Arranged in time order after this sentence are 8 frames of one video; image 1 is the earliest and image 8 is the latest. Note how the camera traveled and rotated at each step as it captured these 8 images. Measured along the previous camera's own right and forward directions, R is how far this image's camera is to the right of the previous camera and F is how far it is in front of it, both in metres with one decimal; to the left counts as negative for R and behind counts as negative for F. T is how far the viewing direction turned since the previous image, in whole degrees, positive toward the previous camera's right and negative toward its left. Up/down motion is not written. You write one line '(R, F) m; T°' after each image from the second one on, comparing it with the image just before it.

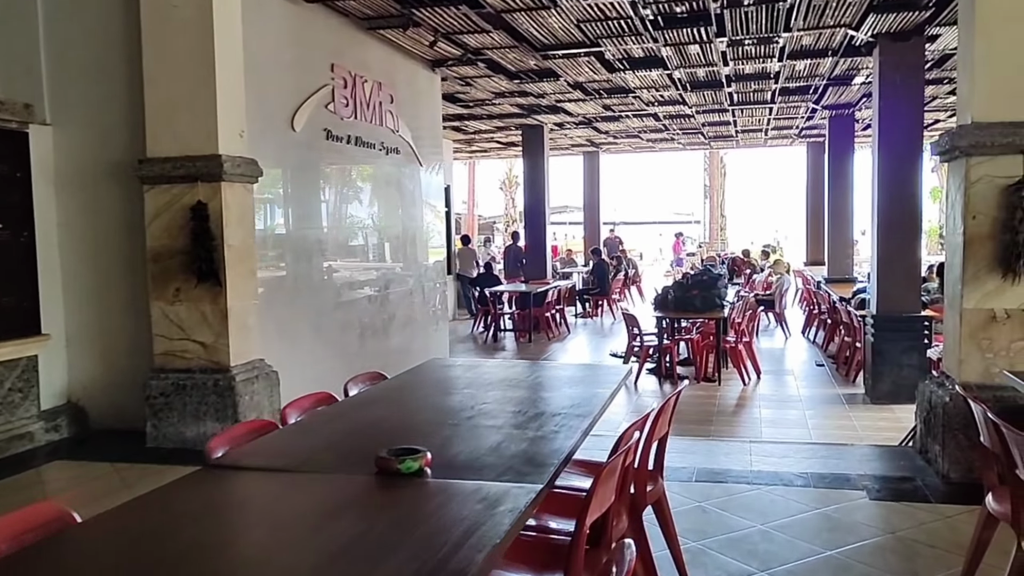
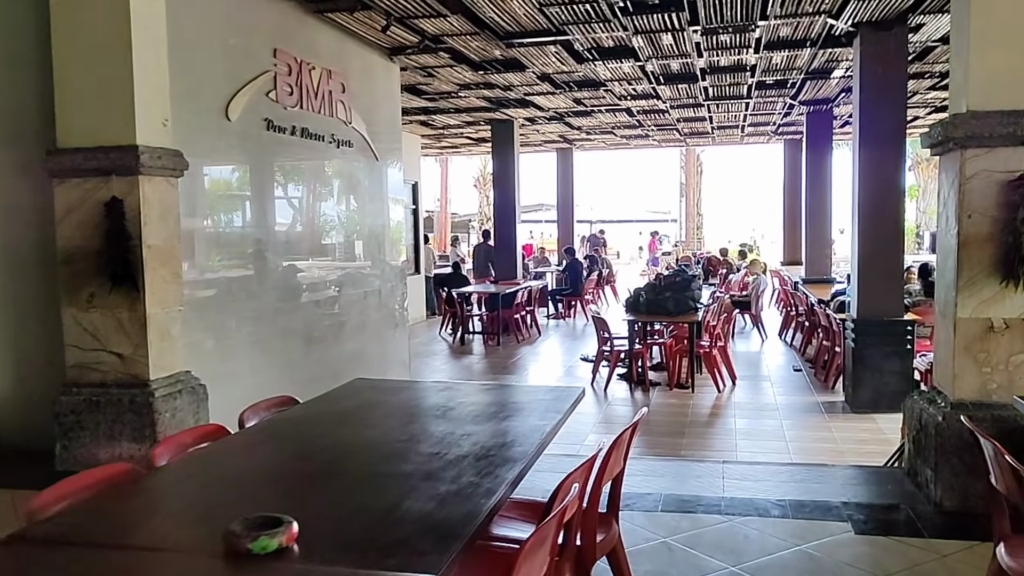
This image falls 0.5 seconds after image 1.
(+0.1, +0.4) m; +1°
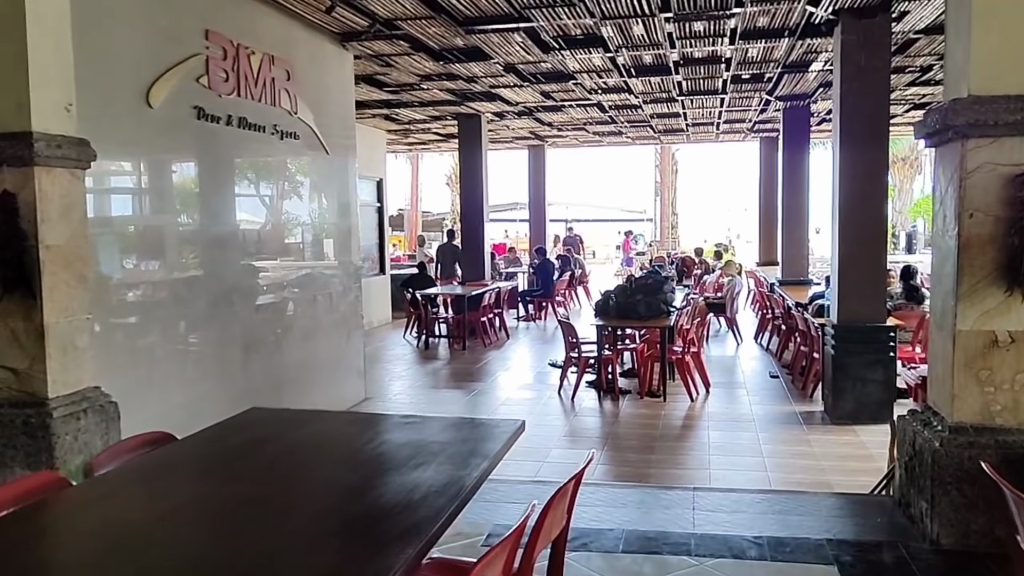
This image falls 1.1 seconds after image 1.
(+0.1, +0.4) m; +1°
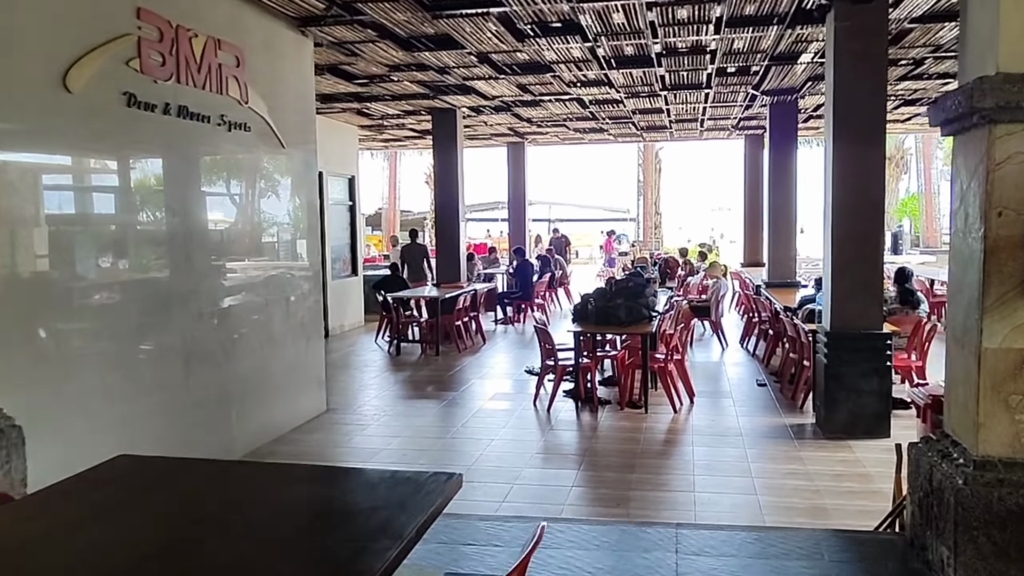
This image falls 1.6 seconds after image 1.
(+0.1, +0.4) m; +1°
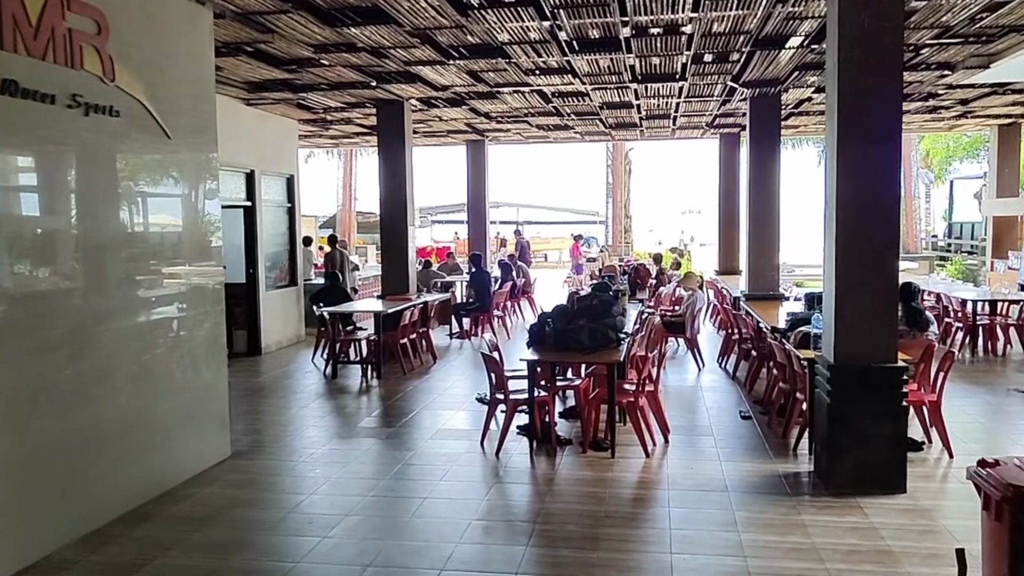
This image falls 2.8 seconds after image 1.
(+0.2, +1.0) m; +2°
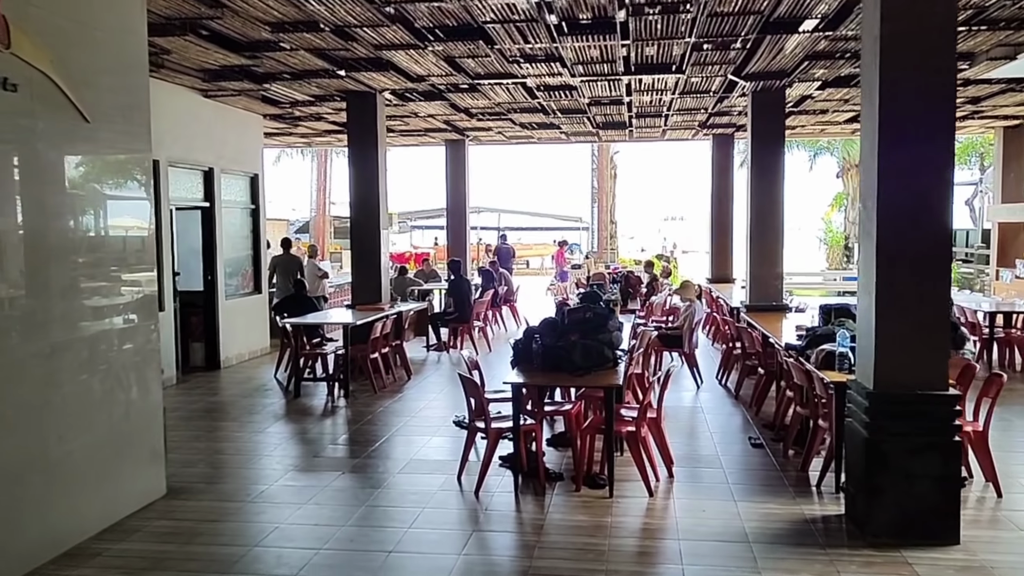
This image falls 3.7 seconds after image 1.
(0.0, +0.7) m; +1°
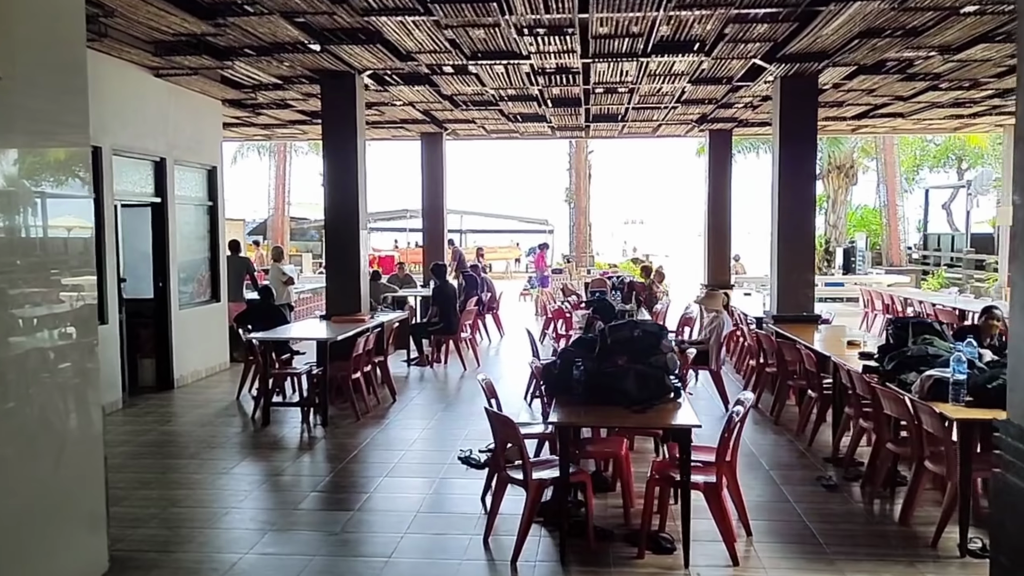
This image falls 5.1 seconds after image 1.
(-0.4, +1.0) m; +3°
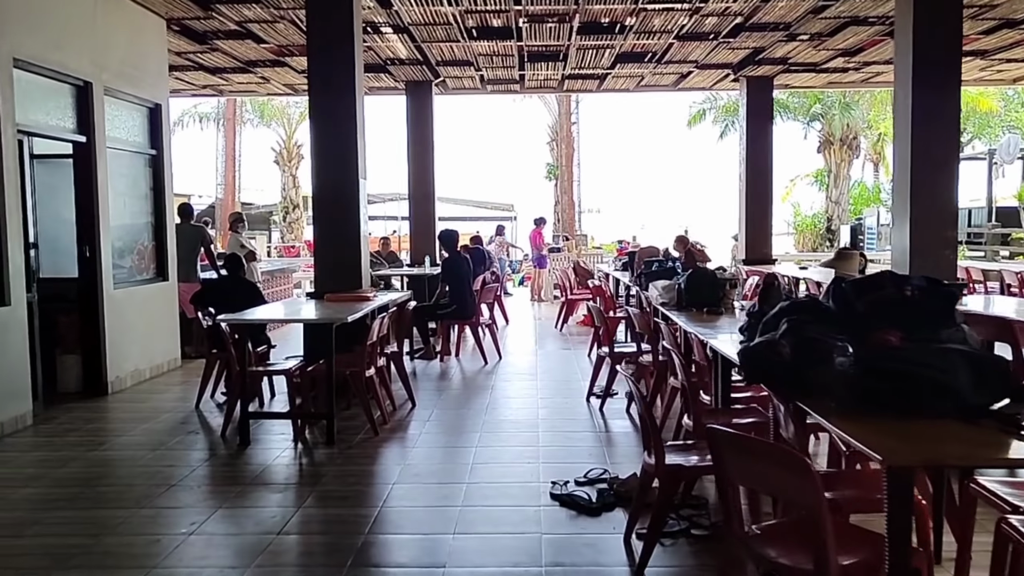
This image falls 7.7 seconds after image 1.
(-0.7, +1.9) m; +4°
